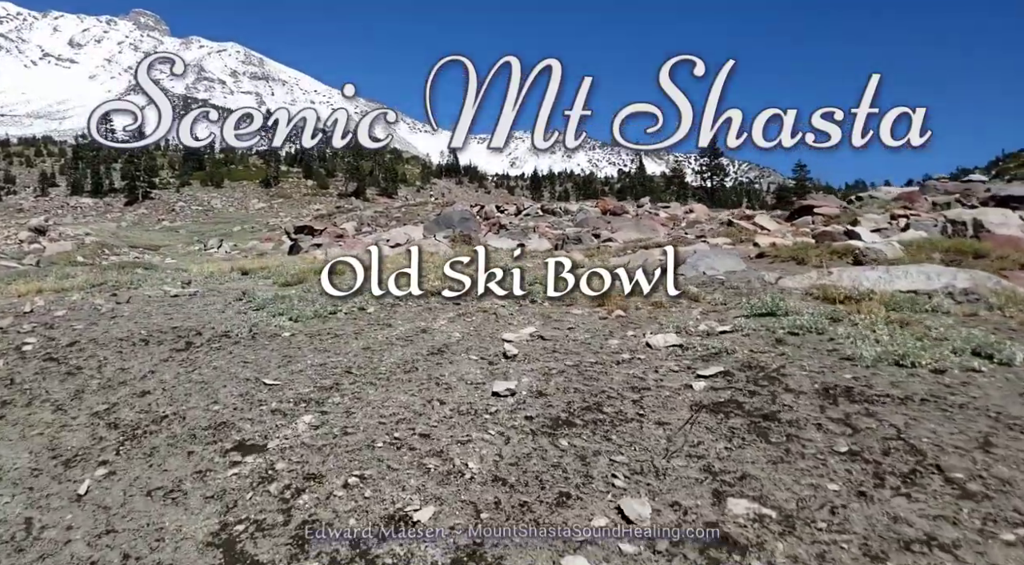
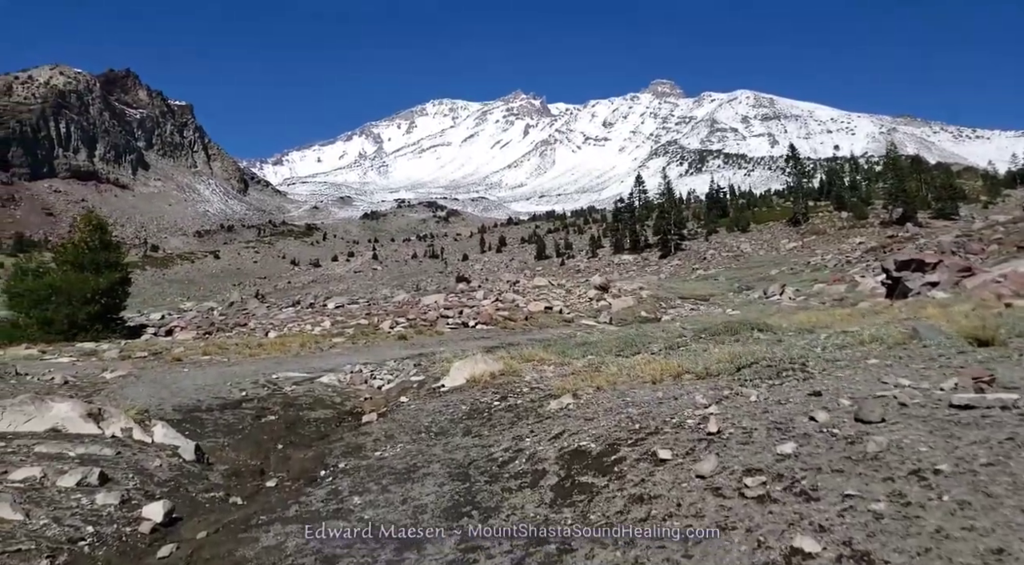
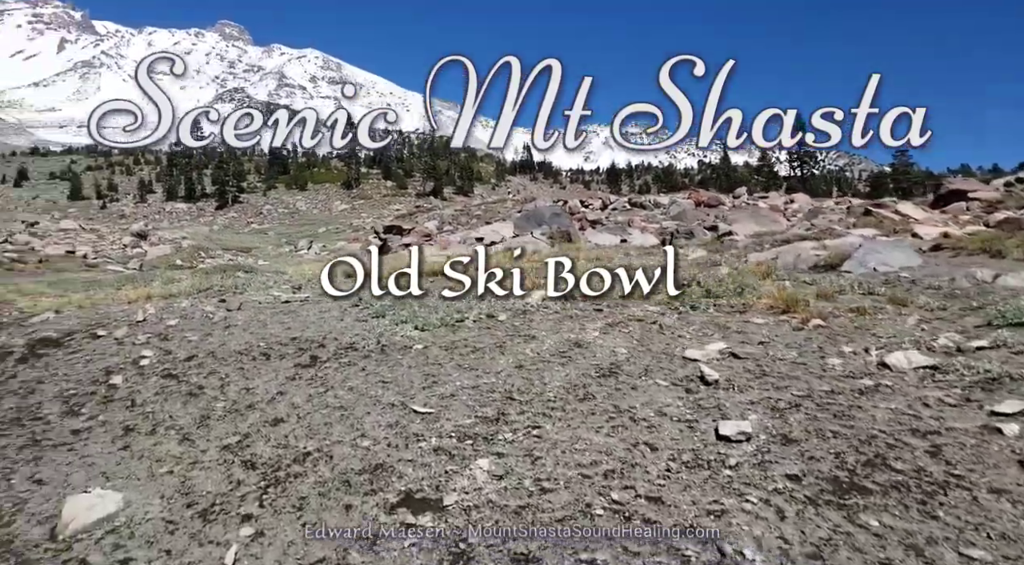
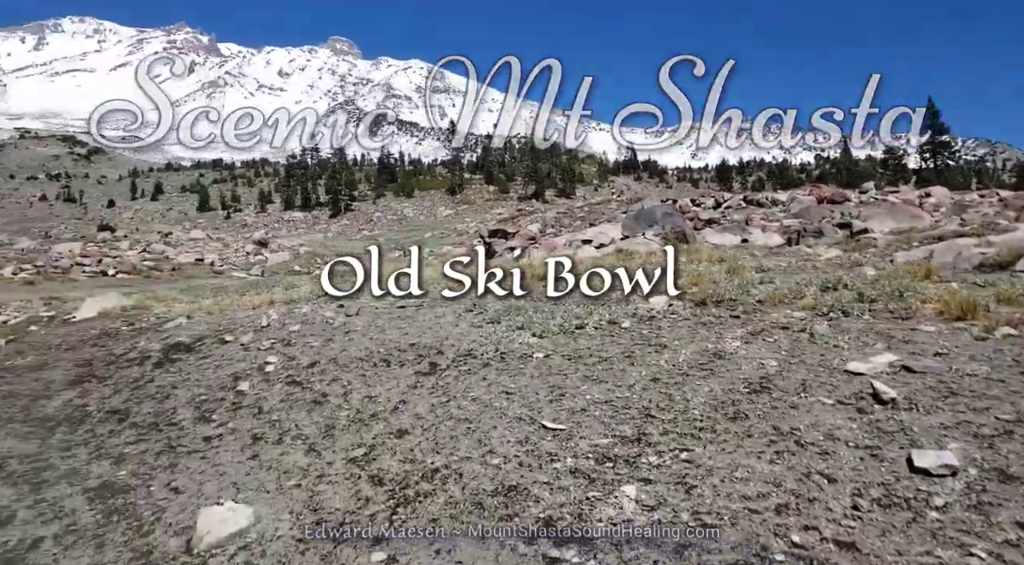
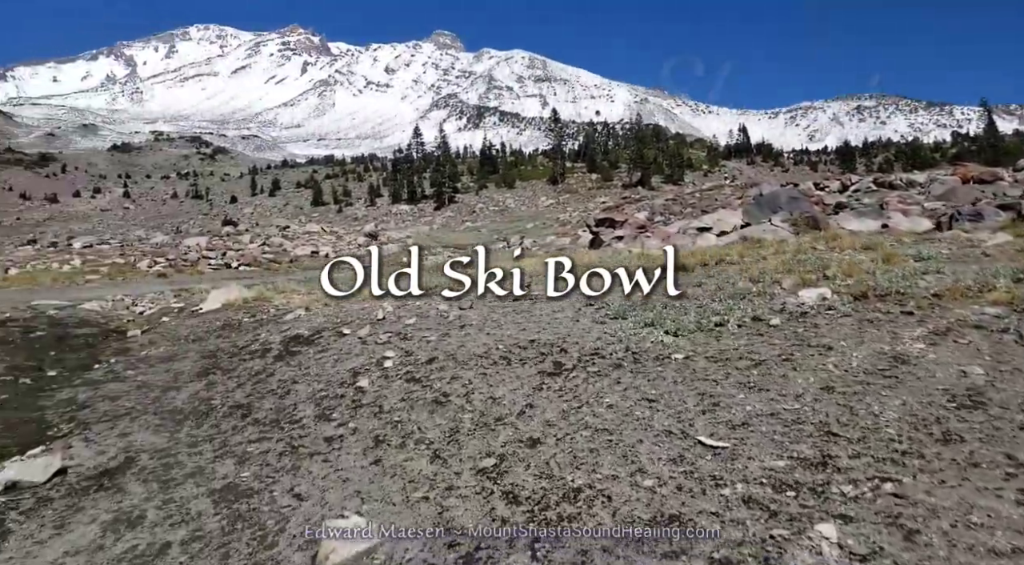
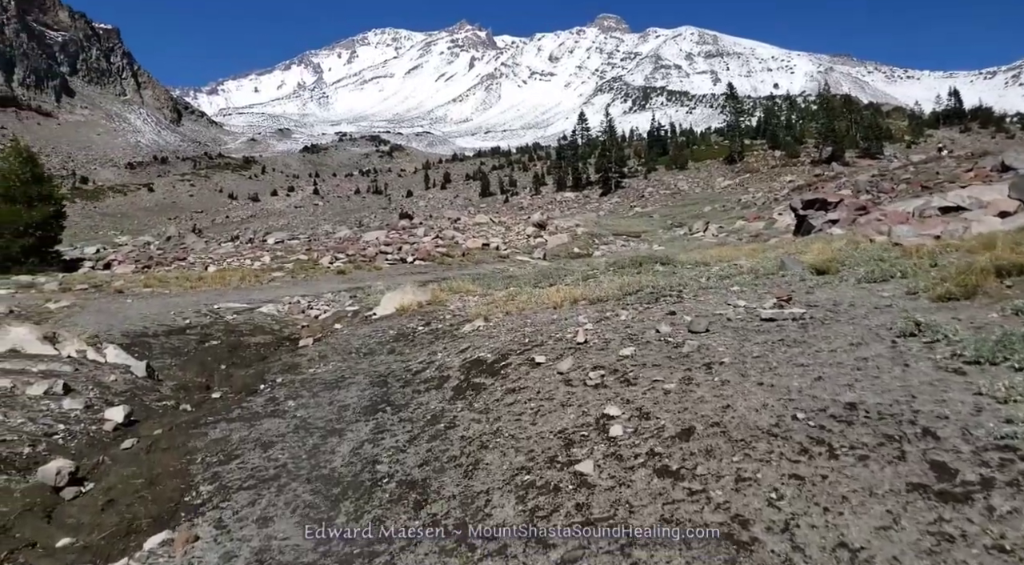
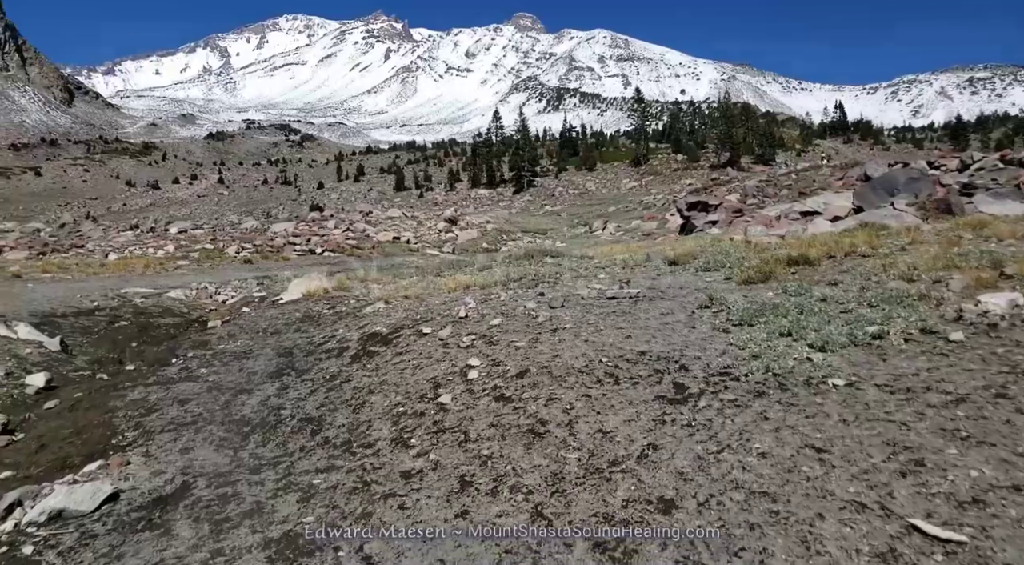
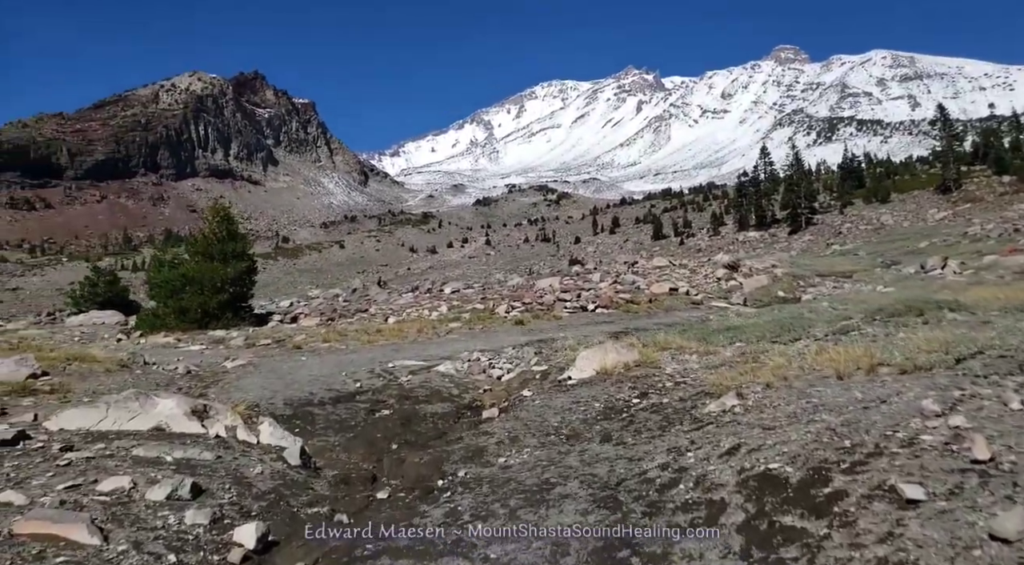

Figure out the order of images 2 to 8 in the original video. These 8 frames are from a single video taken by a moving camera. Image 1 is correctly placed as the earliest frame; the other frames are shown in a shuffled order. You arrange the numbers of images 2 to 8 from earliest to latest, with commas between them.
3, 4, 5, 7, 6, 2, 8
